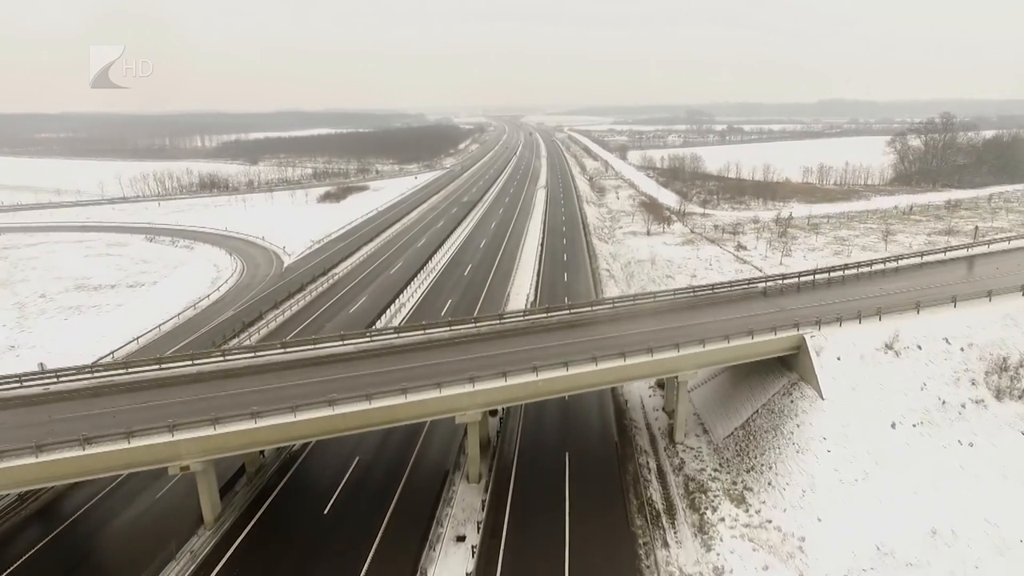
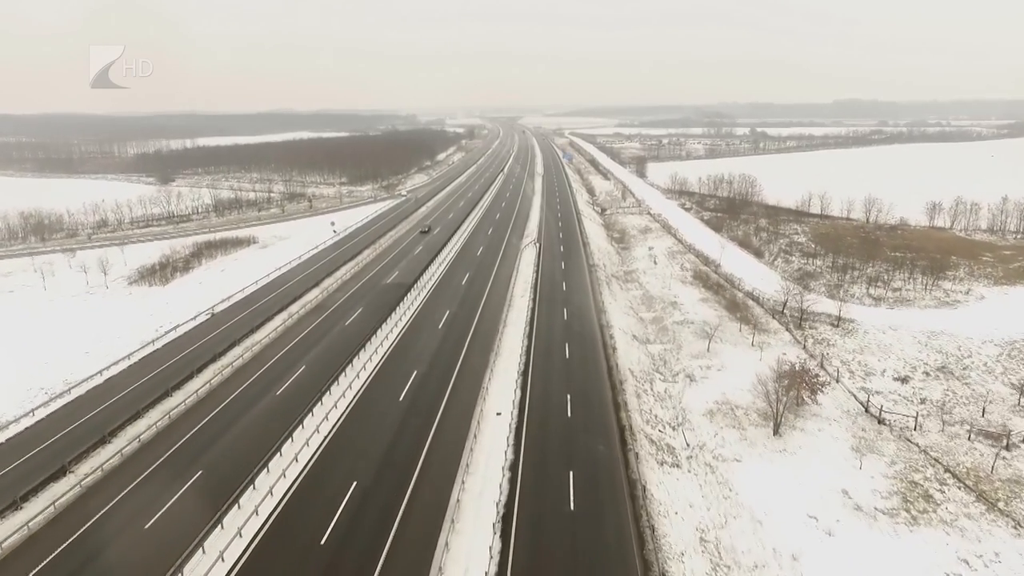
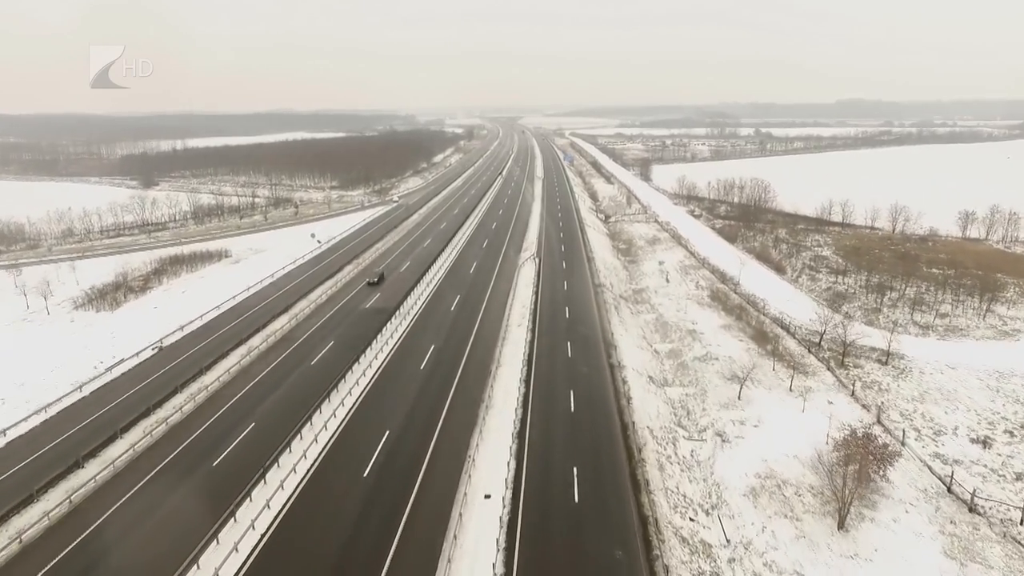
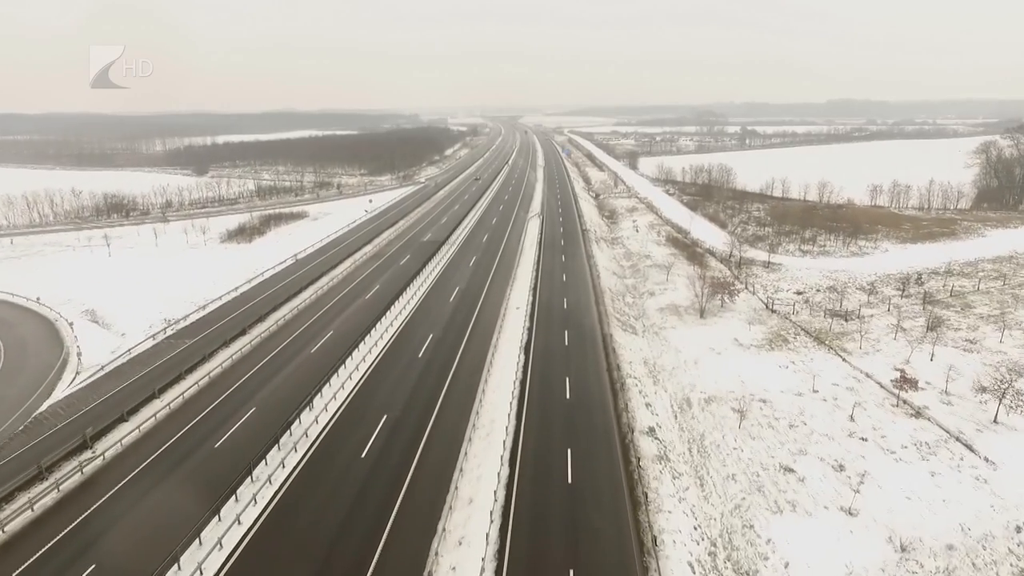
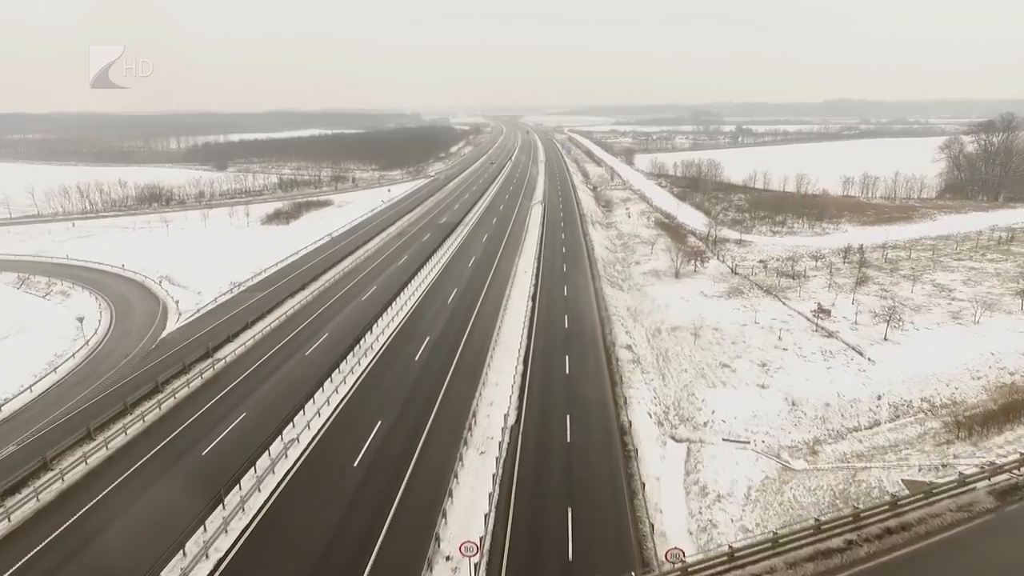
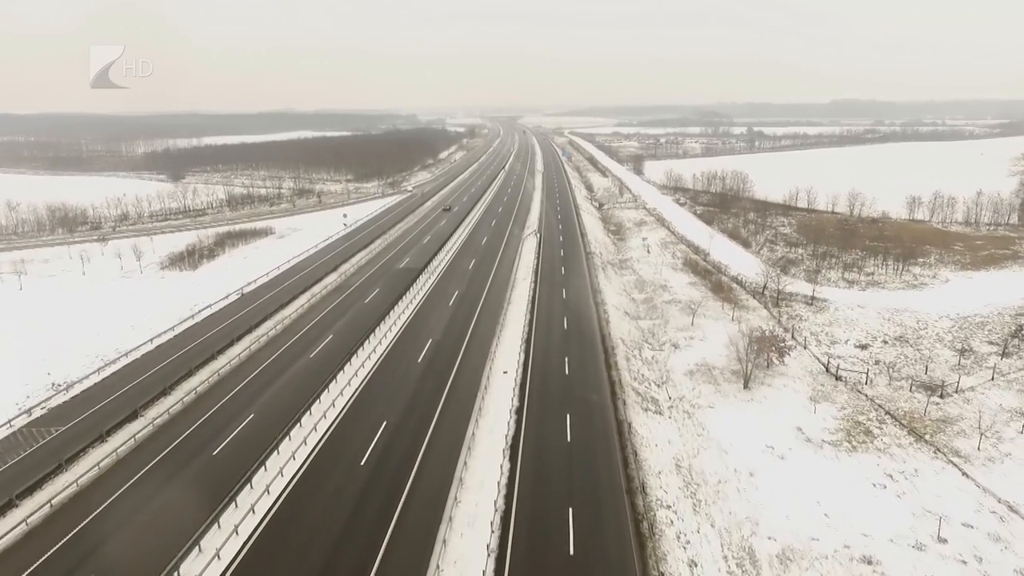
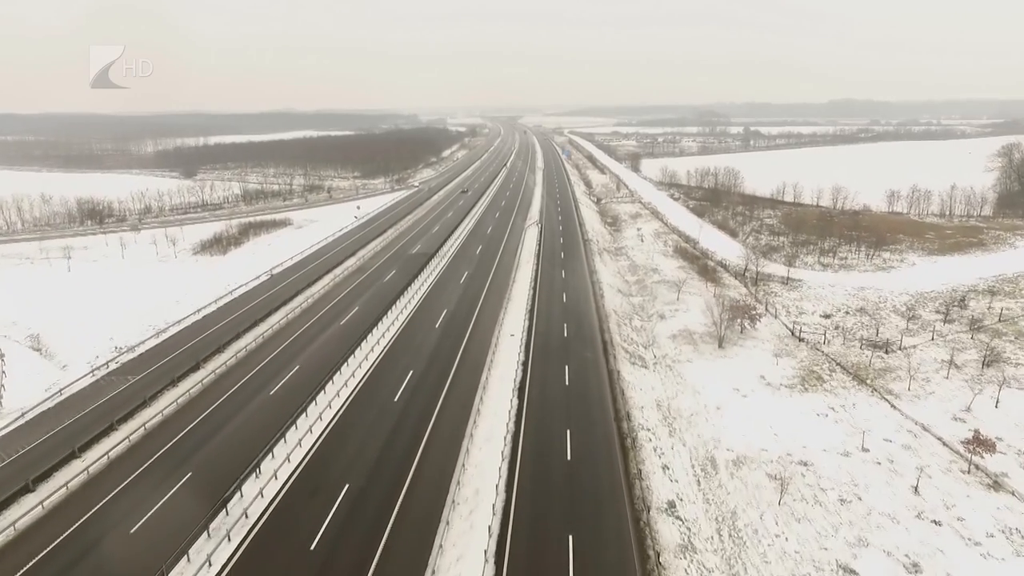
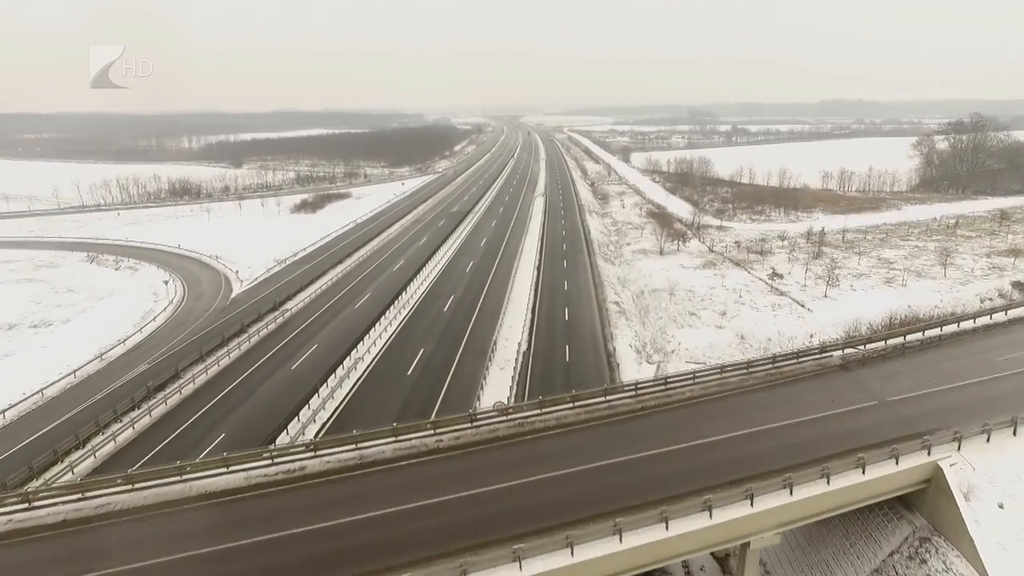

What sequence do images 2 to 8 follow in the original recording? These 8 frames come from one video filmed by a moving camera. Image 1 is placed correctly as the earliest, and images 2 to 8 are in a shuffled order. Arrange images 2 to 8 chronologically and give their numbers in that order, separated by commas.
8, 5, 4, 7, 6, 2, 3
